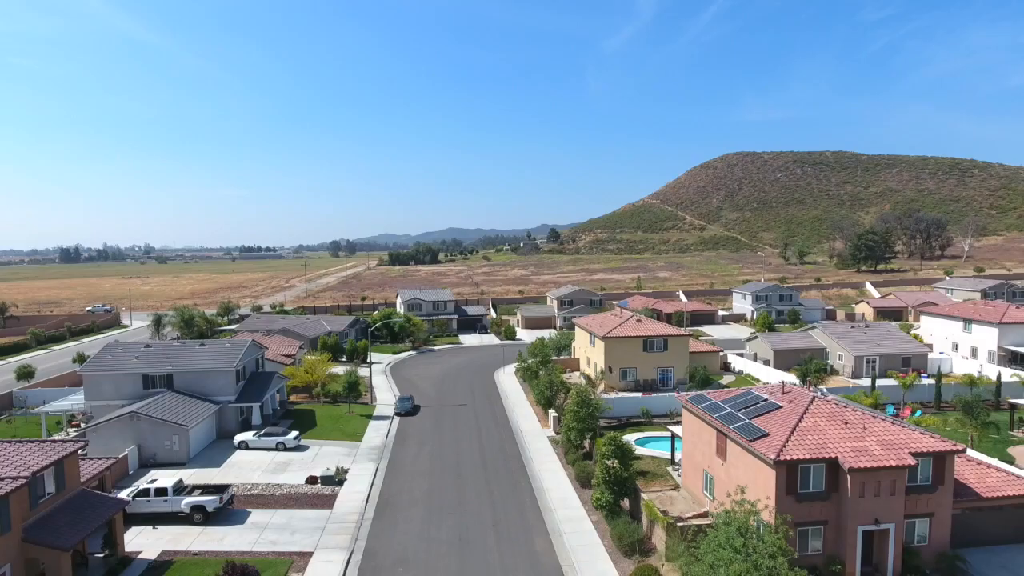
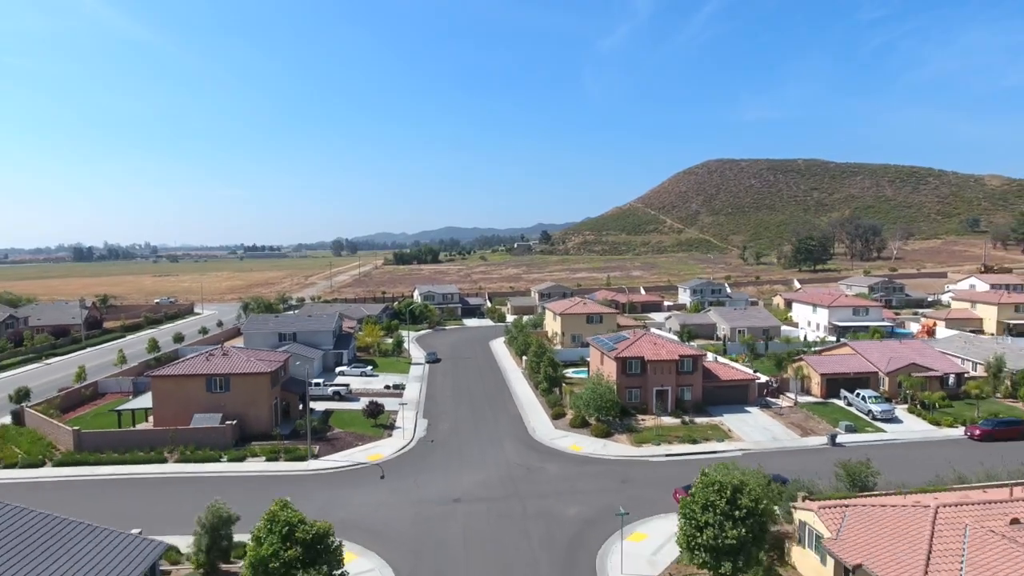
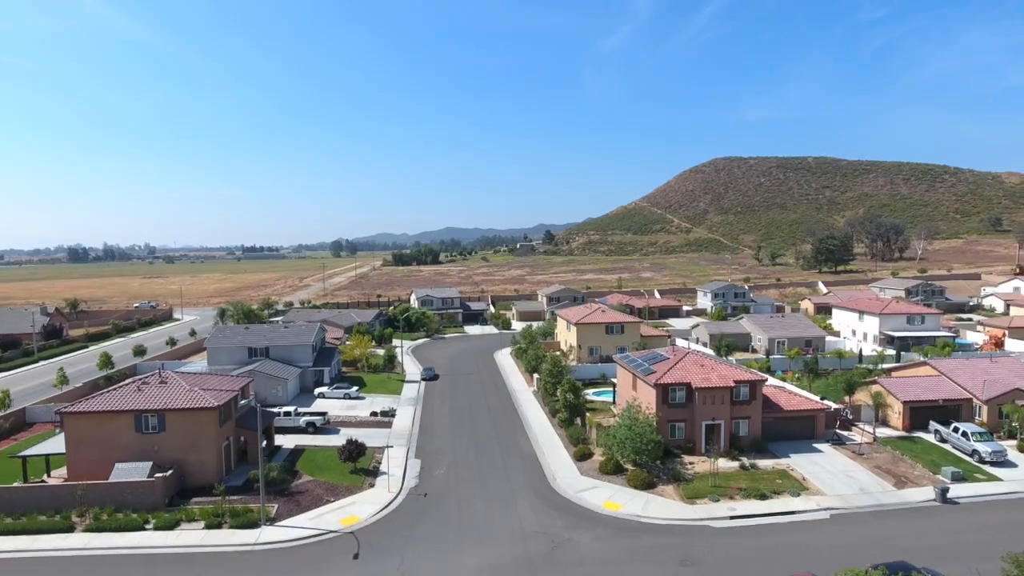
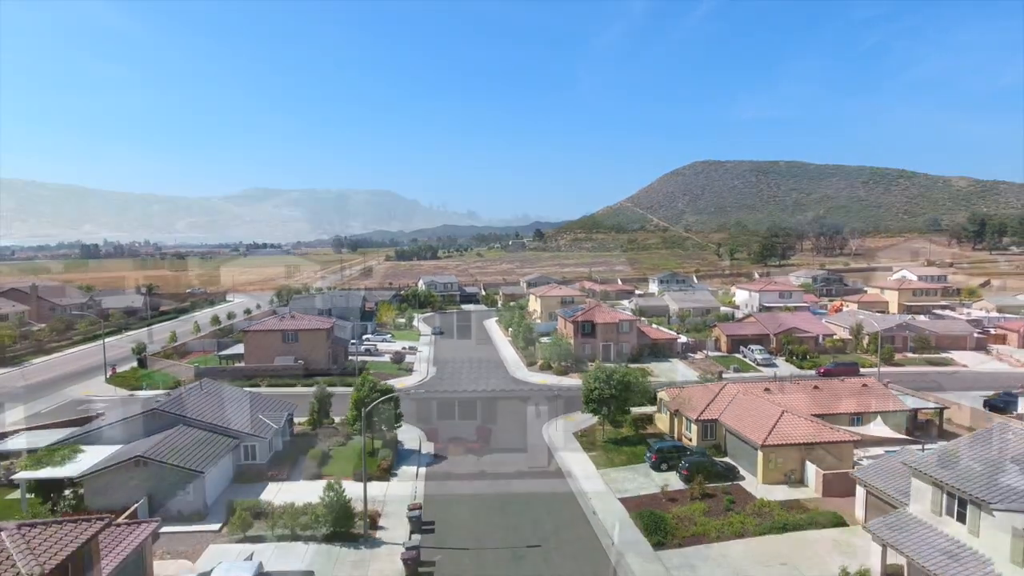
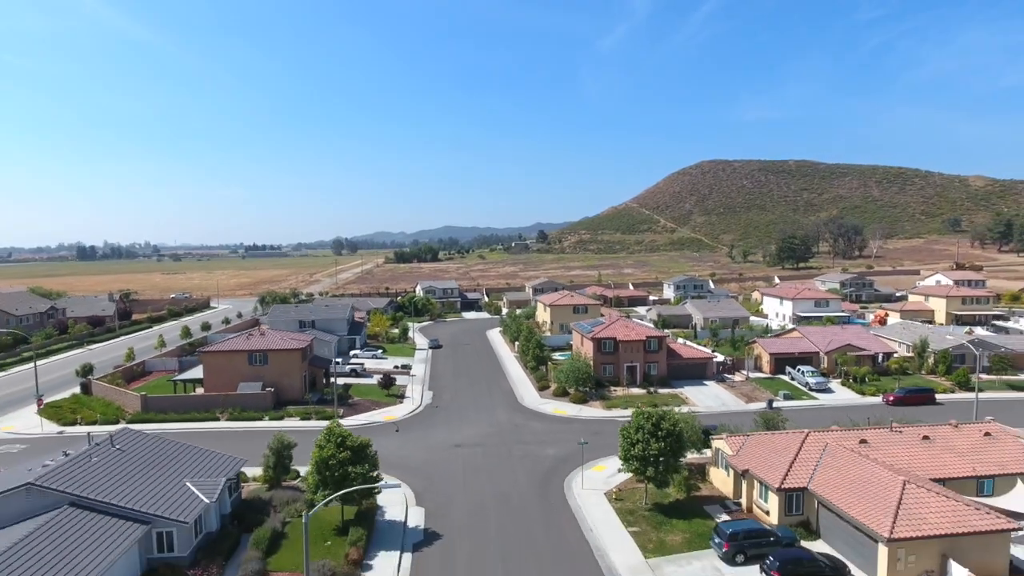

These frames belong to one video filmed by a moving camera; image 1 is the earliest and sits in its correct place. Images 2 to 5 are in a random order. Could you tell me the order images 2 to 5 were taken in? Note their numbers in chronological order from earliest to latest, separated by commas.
3, 2, 5, 4
